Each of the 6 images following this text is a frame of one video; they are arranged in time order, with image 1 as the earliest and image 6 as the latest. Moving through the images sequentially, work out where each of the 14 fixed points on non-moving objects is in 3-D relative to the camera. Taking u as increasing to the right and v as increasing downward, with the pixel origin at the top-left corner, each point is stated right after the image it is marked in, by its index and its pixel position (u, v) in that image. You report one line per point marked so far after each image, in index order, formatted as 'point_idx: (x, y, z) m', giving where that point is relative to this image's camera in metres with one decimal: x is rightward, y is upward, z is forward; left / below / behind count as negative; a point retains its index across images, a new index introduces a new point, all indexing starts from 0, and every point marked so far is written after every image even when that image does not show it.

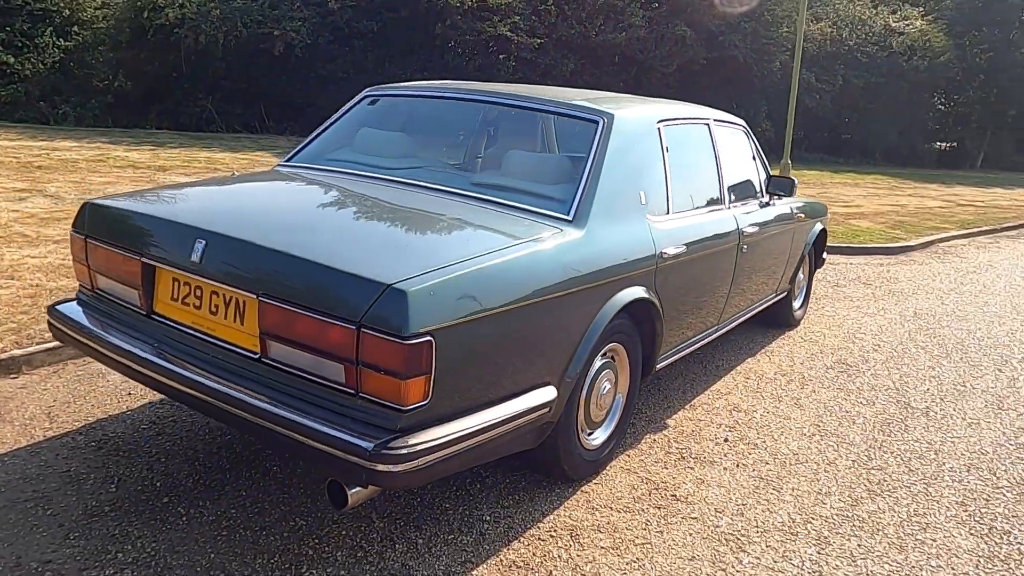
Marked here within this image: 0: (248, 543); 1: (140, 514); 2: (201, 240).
0: (-0.9, -0.9, +2.6) m
1: (-1.3, -0.8, +2.7) m
2: (-1.0, +0.2, +2.5) m
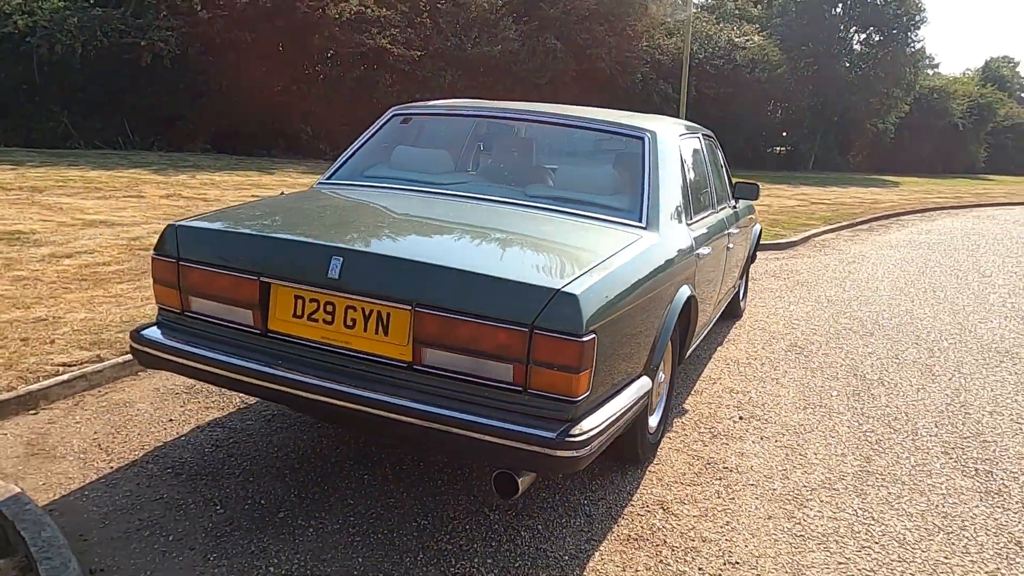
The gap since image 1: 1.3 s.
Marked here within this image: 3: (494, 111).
0: (-0.4, -0.9, +2.7) m
1: (-0.9, -0.9, +2.7) m
2: (-0.6, +0.1, +2.6) m
3: (-0.1, +0.9, +3.9) m
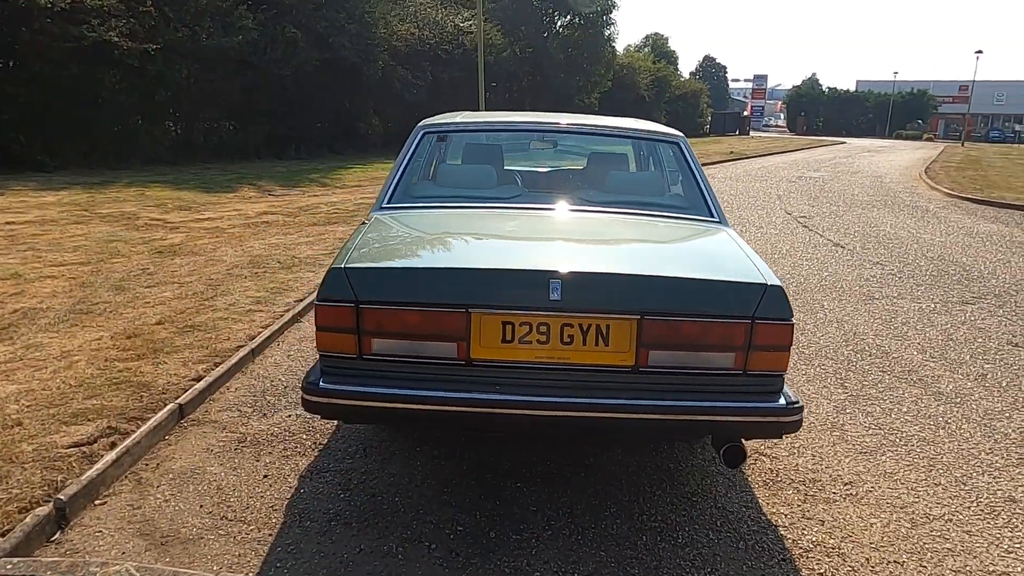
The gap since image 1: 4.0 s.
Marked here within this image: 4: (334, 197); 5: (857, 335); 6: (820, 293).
0: (+0.4, -1.0, +2.9) m
1: (-0.1, -1.0, +2.8) m
2: (+0.2, 0.0, +2.7) m
3: (+0.1, +0.9, +4.1) m
4: (-3.8, +2.0, +16.4) m
5: (+2.6, -0.4, +5.7) m
6: (+2.9, 0.0, +7.2) m
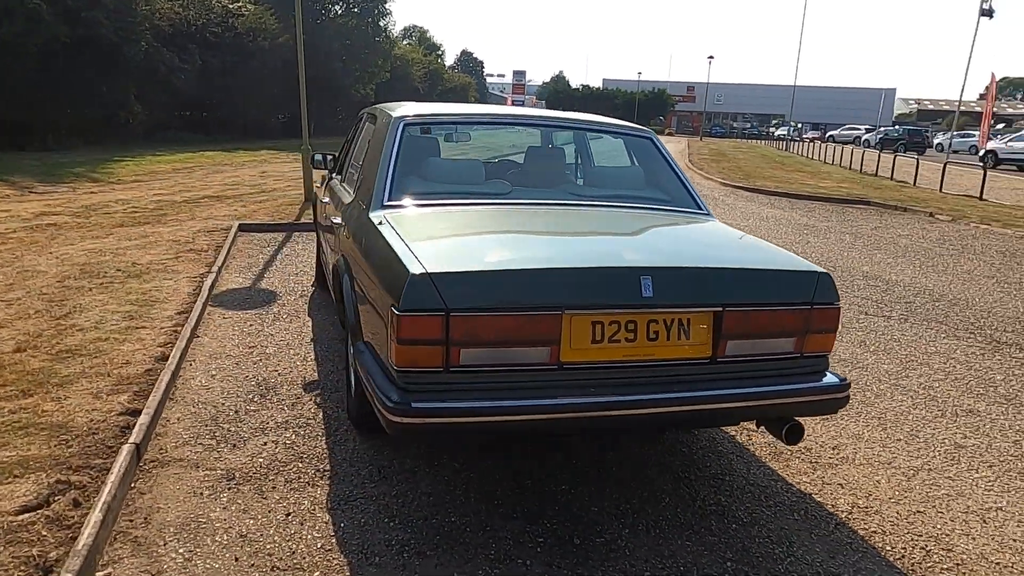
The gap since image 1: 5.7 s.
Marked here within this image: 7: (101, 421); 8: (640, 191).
0: (+0.6, -0.9, +3.0) m
1: (+0.3, -1.0, +2.7) m
2: (+0.5, 0.0, +2.7) m
3: (-0.1, +0.9, +4.0) m
4: (-7.5, +1.8, +14.5) m
5: (+1.9, -0.2, +6.3) m
6: (+1.7, +0.1, +7.8) m
7: (-2.0, -0.6, +3.6) m
8: (+0.6, +0.5, +3.9) m
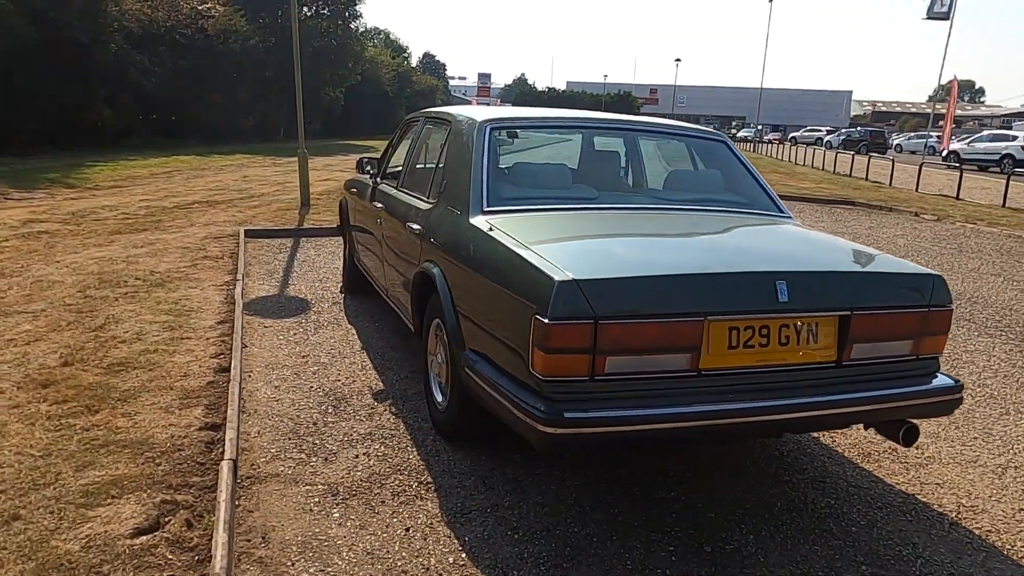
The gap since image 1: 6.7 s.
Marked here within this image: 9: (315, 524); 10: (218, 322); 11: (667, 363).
0: (+1.1, -0.9, +3.0) m
1: (+0.8, -1.0, +2.7) m
2: (+0.9, 0.0, +2.7) m
3: (+0.3, +0.9, +3.9) m
4: (-7.6, +1.6, +14.1) m
5: (+2.2, -0.2, +6.4) m
6: (+2.0, +0.1, +7.8) m
7: (-1.5, -0.7, +3.5) m
8: (+1.0, +0.5, +3.9) m
9: (-0.8, -0.9, +2.9) m
10: (-2.1, -0.2, +5.4) m
11: (+0.5, -0.3, +2.6) m
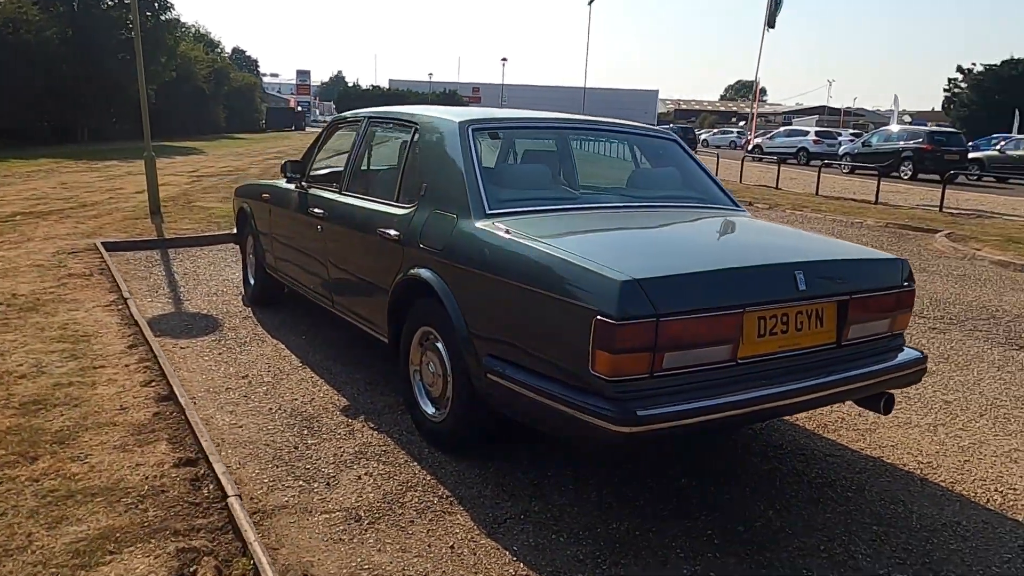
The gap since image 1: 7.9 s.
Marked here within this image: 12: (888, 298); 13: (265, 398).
0: (+1.2, -0.9, +3.2) m
1: (+0.9, -1.0, +2.9) m
2: (+1.1, +0.1, +2.9) m
3: (+0.2, +0.9, +4.0) m
4: (-9.9, +1.2, +12.1) m
5: (+1.5, -0.1, +6.7) m
6: (+1.0, +0.2, +8.1) m
7: (-1.5, -0.8, +3.1) m
8: (+0.9, +0.5, +4.1) m
9: (-0.6, -0.9, +2.7) m
10: (-2.4, -0.4, +4.8) m
11: (+0.7, -0.2, +2.7) m
12: (+1.6, 0.0, +3.2) m
13: (-1.4, -0.6, +4.2) m
